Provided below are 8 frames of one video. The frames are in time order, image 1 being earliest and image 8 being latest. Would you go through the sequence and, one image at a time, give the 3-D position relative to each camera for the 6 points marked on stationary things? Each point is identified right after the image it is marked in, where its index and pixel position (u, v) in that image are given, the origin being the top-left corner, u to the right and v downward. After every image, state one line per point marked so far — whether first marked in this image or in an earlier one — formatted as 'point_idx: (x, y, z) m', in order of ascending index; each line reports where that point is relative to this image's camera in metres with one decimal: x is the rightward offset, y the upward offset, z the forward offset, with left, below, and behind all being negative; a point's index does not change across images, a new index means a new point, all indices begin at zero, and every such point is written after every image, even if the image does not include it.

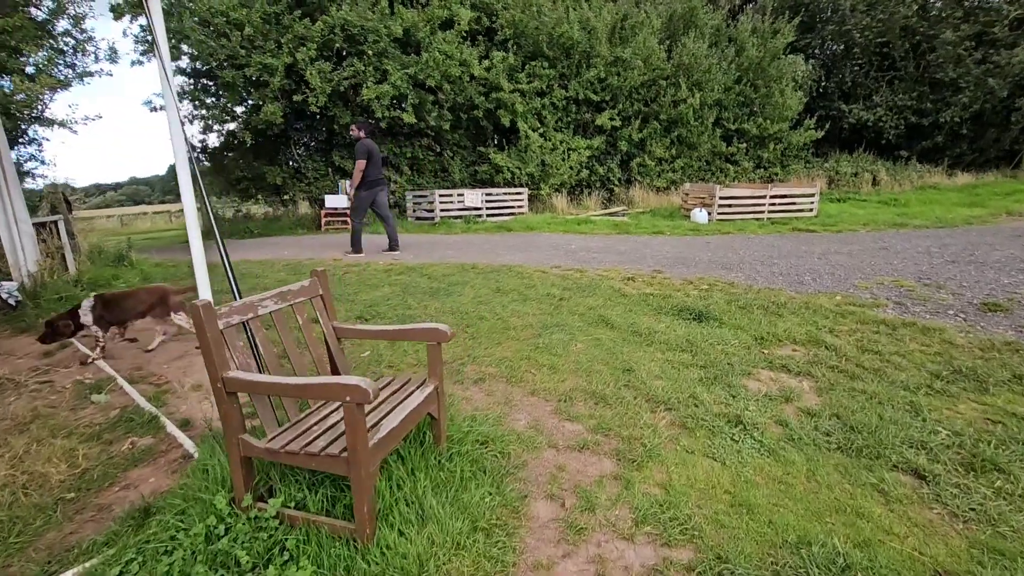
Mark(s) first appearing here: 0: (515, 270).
0: (+0.1, +0.2, +7.1) m
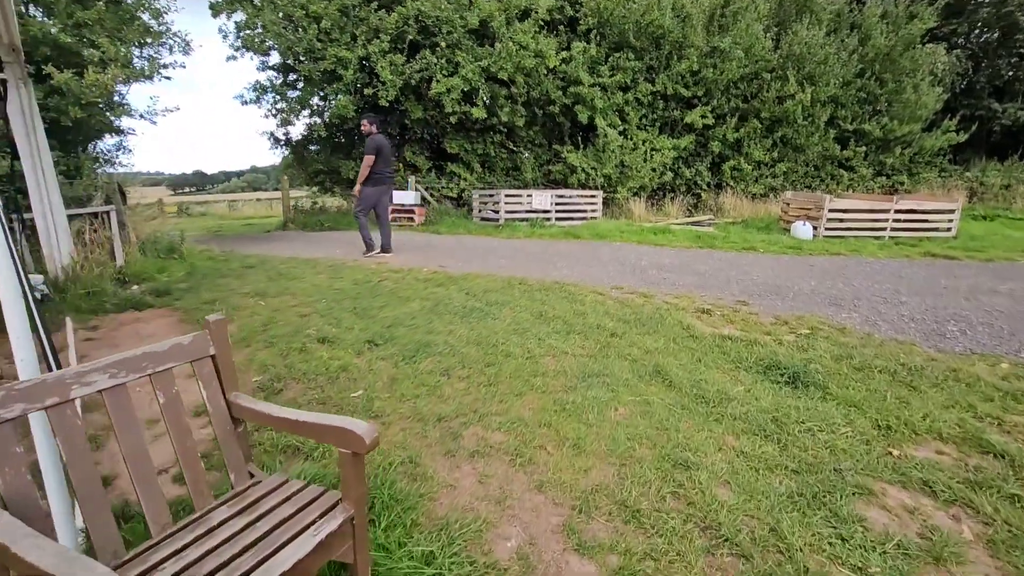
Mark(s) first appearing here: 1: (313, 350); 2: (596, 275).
0: (+0.7, 0.0, +6.1) m
1: (-1.8, -0.5, +4.4) m
2: (+1.2, +0.2, +7.0) m
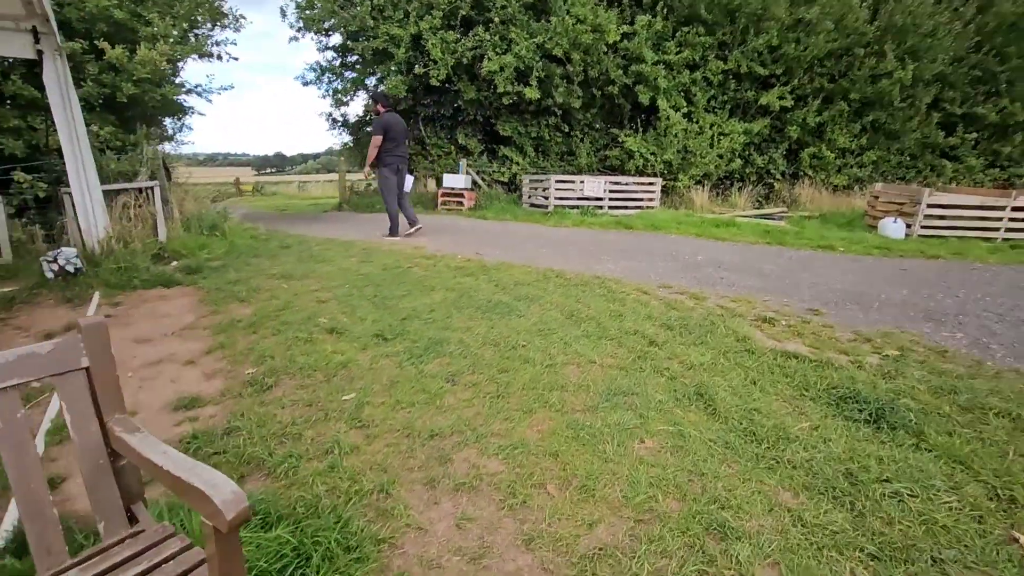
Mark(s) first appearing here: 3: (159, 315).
0: (+1.1, 0.0, +5.4) m
1: (-1.6, -0.4, +4.1) m
2: (+1.7, +0.2, +6.3) m
3: (-3.3, -0.3, +4.6) m
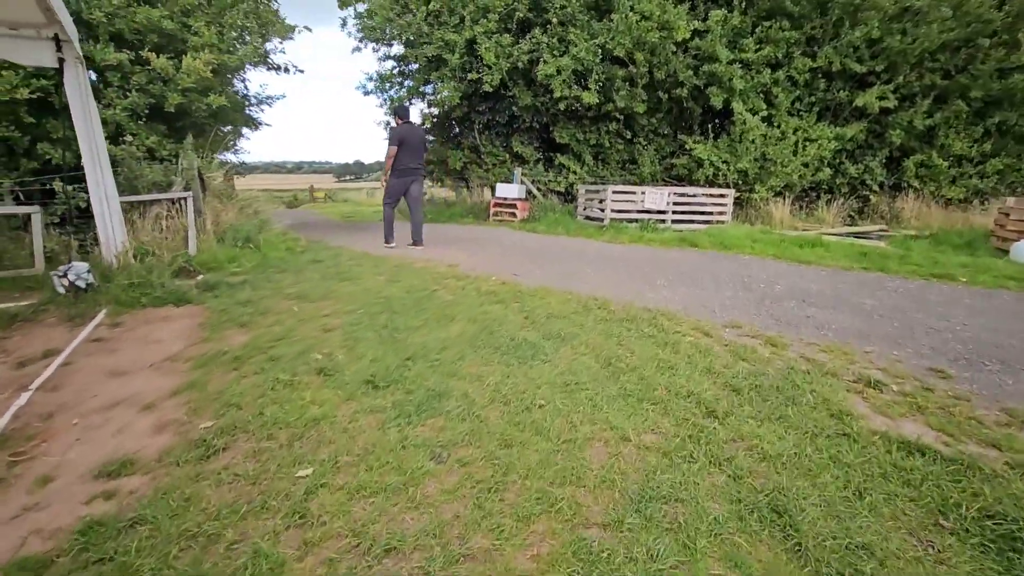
0: (+1.3, -0.3, +4.5) m
1: (-1.5, -0.7, +3.5) m
2: (+2.1, -0.2, +5.3) m
3: (-3.1, -0.5, +4.2) m
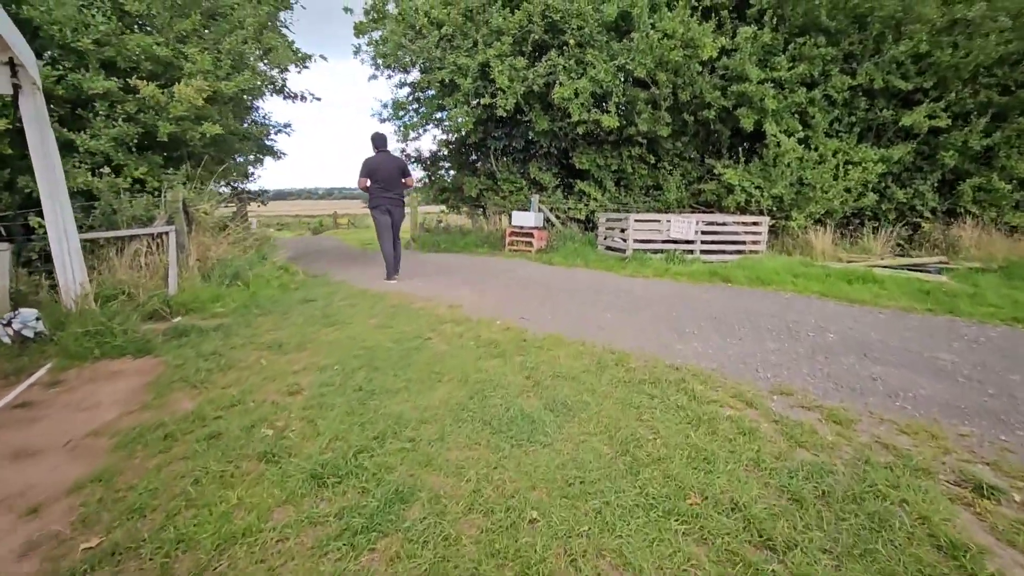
0: (+1.3, -0.8, +3.7) m
1: (-1.6, -1.1, +2.7) m
2: (+2.1, -0.6, +4.4) m
3: (-3.1, -0.9, +3.6) m
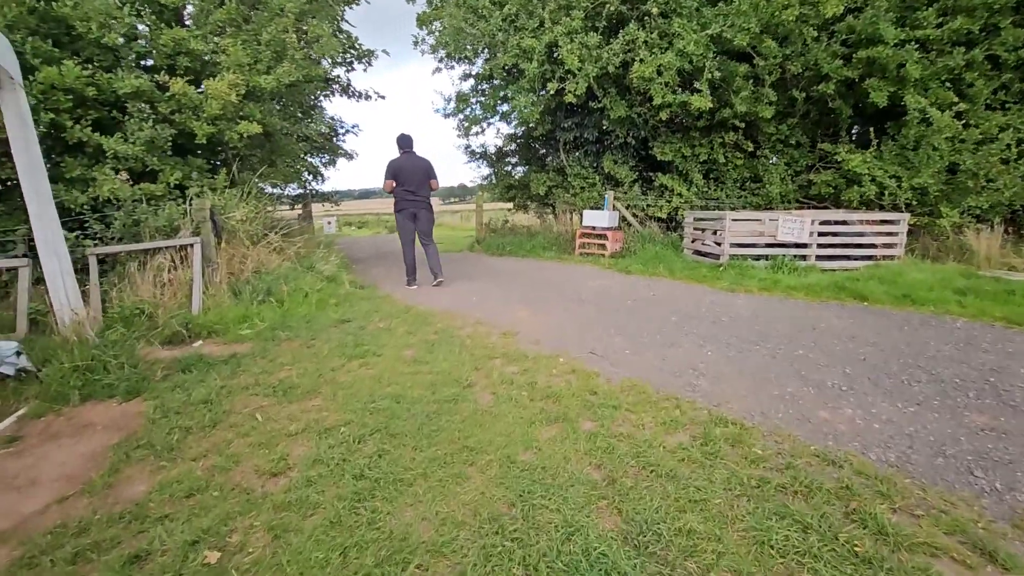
0: (+1.6, -1.0, +2.2) m
1: (-1.4, -1.3, +1.7) m
2: (+2.5, -0.9, +2.8) m
3: (-2.8, -1.1, +2.8) m
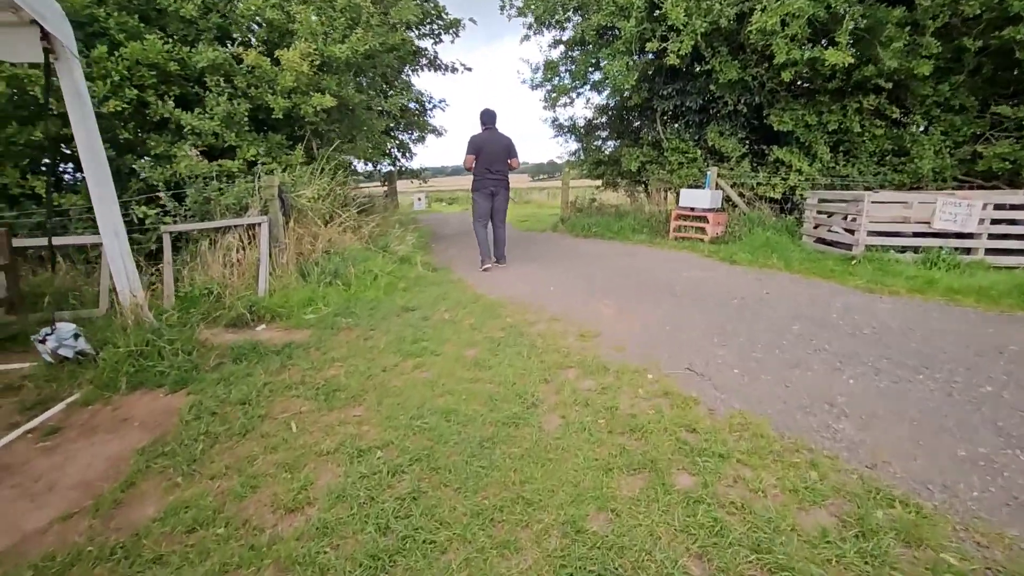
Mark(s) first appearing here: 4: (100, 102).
0: (+1.8, -1.2, +1.2) m
1: (-1.3, -1.3, +1.3) m
2: (+2.7, -1.0, +1.7) m
3: (-2.5, -1.0, +2.6) m
4: (-4.7, +2.1, +5.5) m
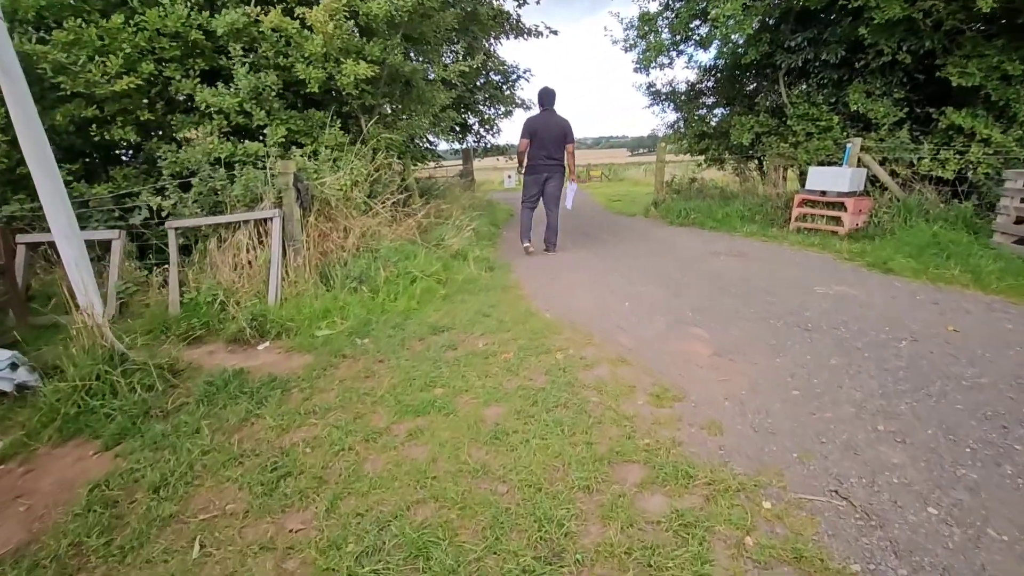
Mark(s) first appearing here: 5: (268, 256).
0: (+1.4, -1.6, -0.3) m
1: (-1.6, -1.7, +0.3) m
2: (+2.4, -1.5, 0.0) m
3: (-2.5, -1.2, +1.8) m
4: (-4.0, +2.1, +5.0) m
5: (-2.3, +0.3, +4.5) m
